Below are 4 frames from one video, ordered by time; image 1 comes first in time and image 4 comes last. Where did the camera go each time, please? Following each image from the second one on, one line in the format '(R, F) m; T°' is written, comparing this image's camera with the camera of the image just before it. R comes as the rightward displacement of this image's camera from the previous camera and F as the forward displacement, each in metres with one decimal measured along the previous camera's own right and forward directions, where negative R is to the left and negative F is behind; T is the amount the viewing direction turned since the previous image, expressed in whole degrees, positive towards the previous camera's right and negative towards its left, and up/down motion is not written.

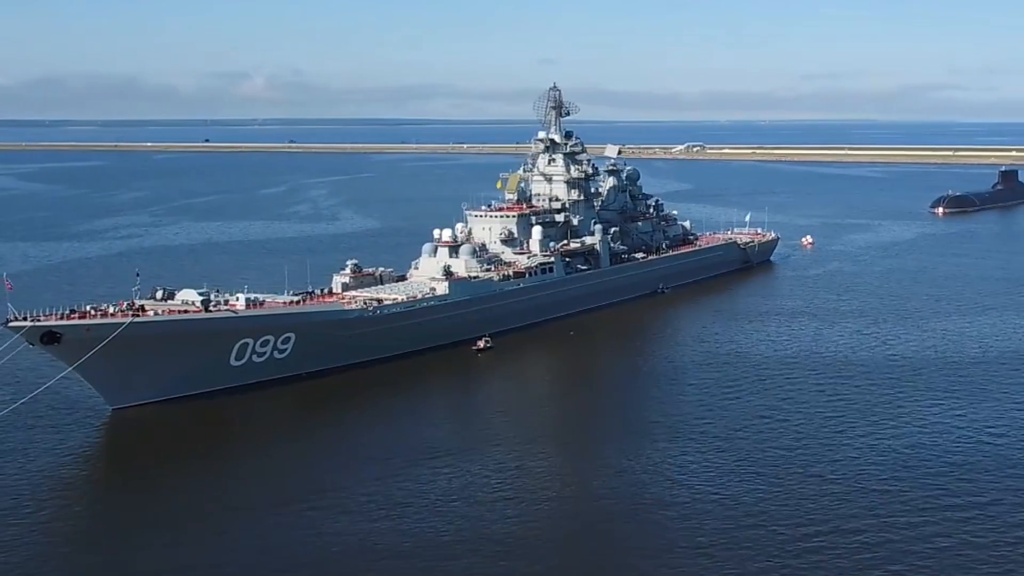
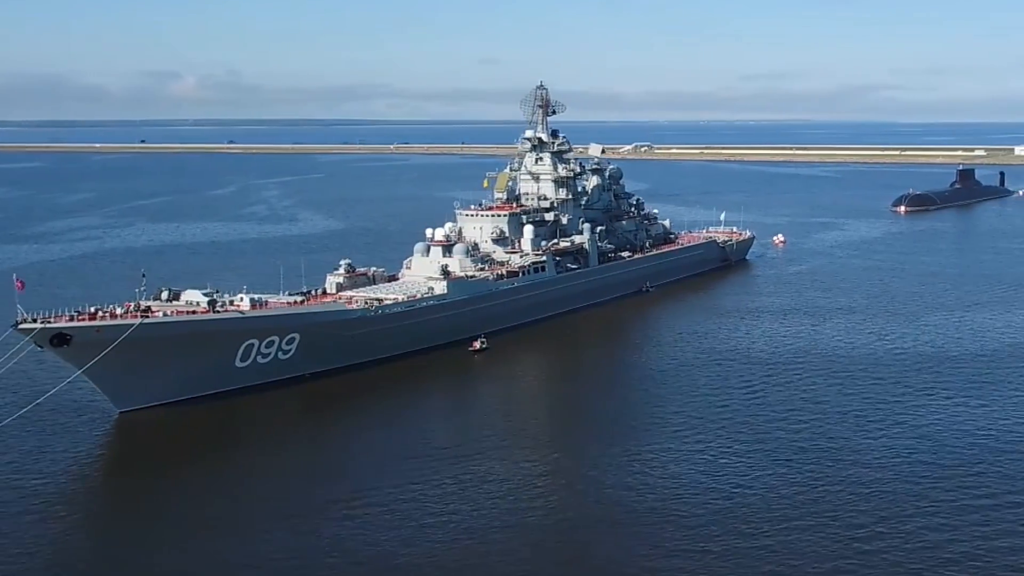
(-0.8, +0.1) m; +1°
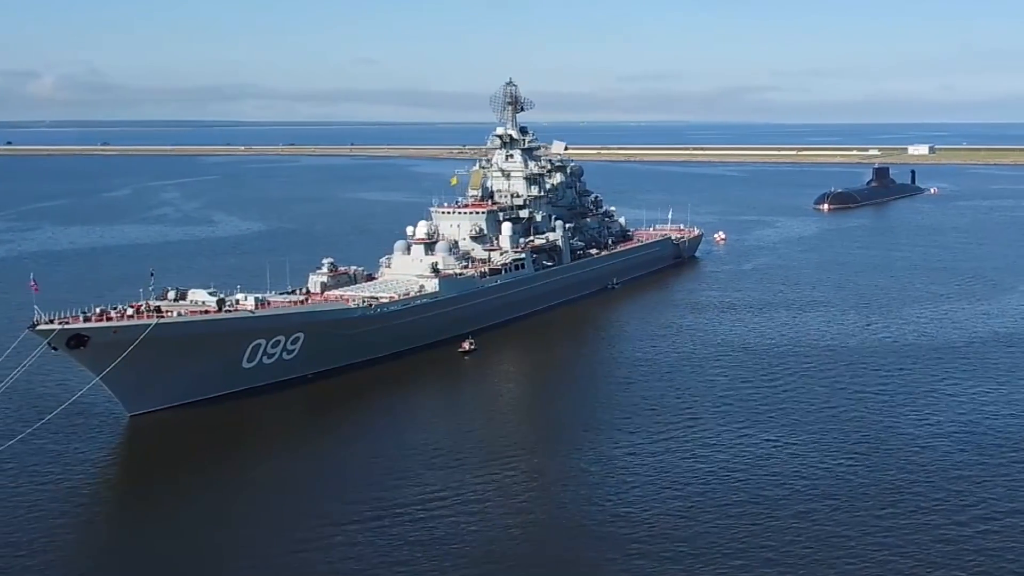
(-1.6, +0.2) m; +3°
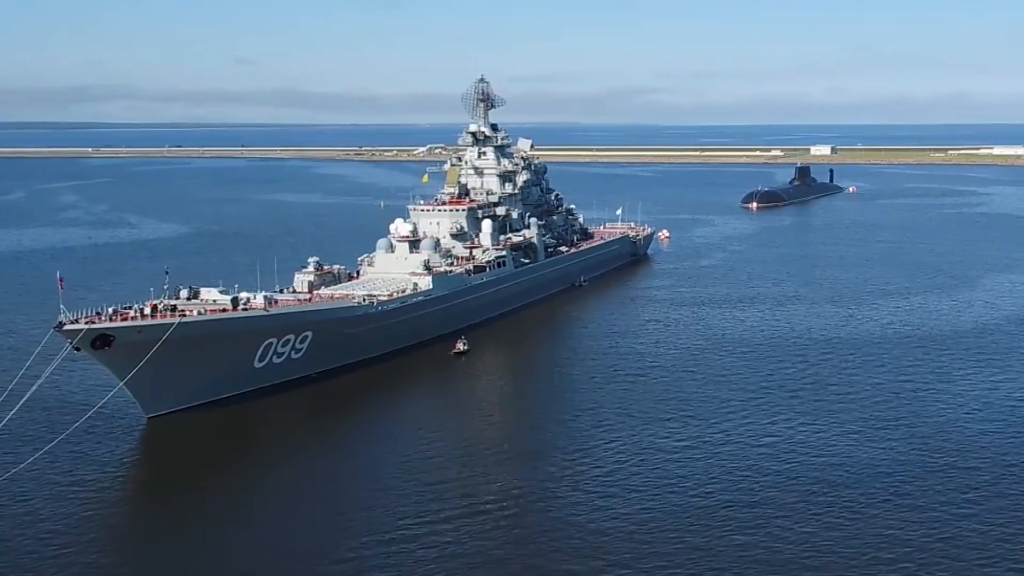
(-1.6, +0.2) m; +3°
